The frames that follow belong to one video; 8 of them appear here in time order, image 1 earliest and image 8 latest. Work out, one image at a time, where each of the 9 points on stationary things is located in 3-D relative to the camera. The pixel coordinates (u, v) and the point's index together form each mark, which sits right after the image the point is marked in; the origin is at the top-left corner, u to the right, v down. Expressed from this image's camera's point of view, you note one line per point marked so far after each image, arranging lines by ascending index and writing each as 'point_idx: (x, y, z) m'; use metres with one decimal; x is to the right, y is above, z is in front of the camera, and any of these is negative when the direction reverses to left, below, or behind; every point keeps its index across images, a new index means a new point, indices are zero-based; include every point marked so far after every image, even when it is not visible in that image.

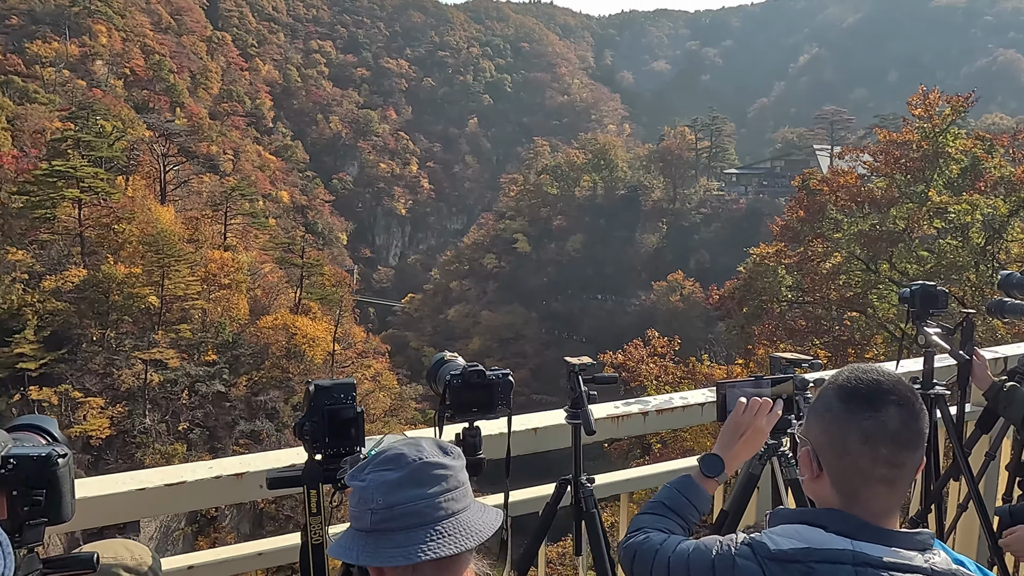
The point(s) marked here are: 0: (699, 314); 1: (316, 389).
0: (+4.3, -0.6, +18.5) m
1: (-0.3, -0.2, +1.3) m
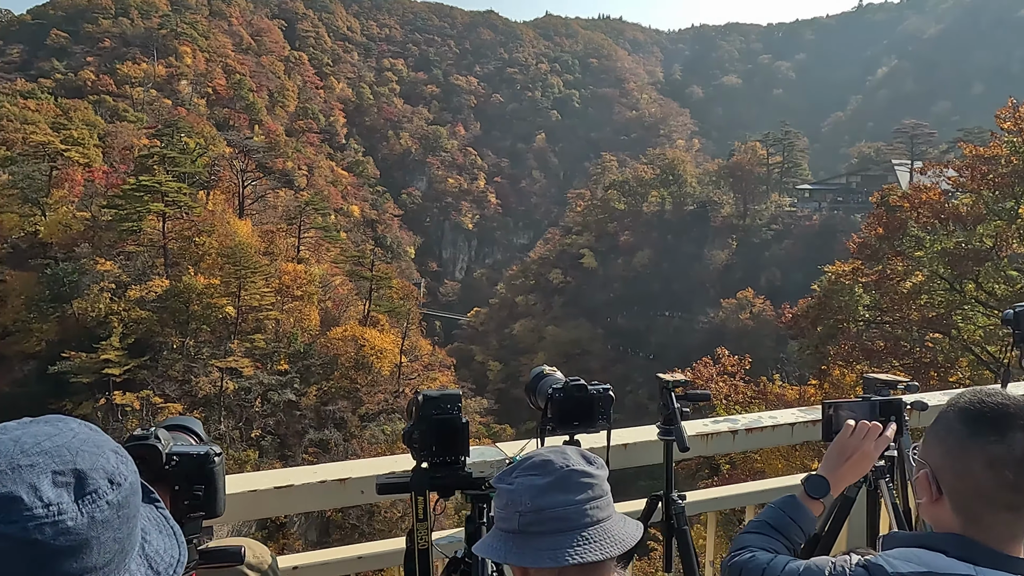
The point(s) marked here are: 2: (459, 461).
0: (+5.9, -1.0, +18.1) m
1: (-0.2, -0.2, +1.4) m
2: (-0.1, -0.3, +1.4) m
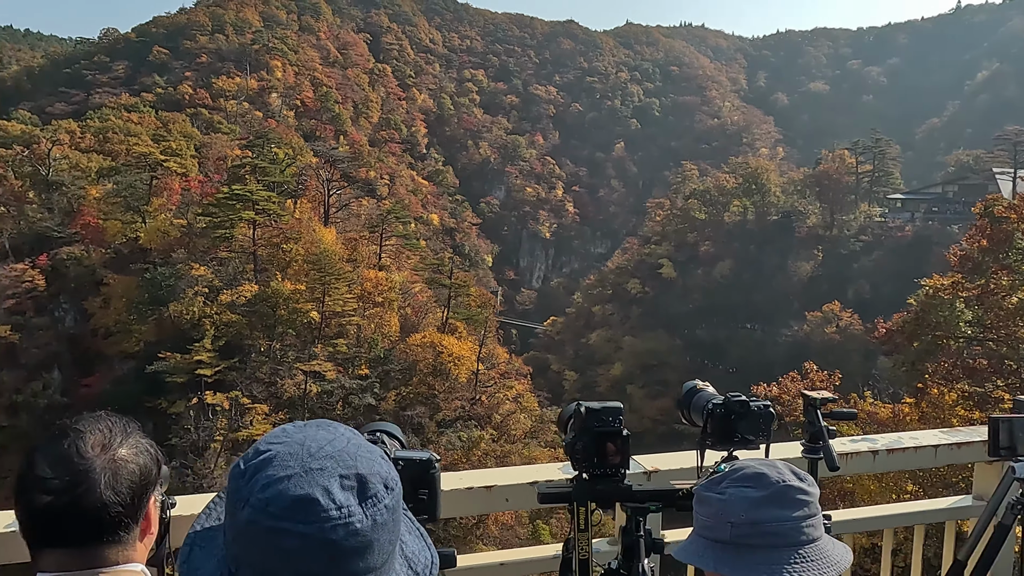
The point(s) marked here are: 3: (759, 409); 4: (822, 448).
0: (+7.7, -1.3, +17.4) m
1: (+0.1, -0.2, +1.4) m
2: (+0.2, -0.3, +1.4) m
3: (+0.5, -0.2, +1.4) m
4: (+0.7, -0.4, +1.7) m
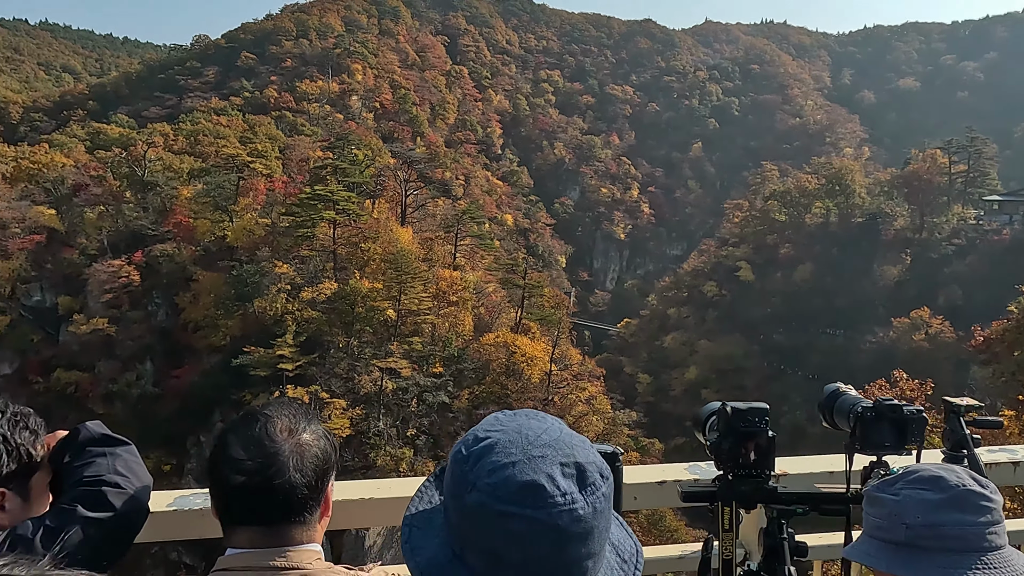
0: (+9.4, -1.4, +16.7) m
1: (+0.4, -0.2, +1.4) m
2: (+0.4, -0.3, +1.4) m
3: (+0.7, -0.2, +1.4) m
4: (+1.0, -0.4, +1.7) m
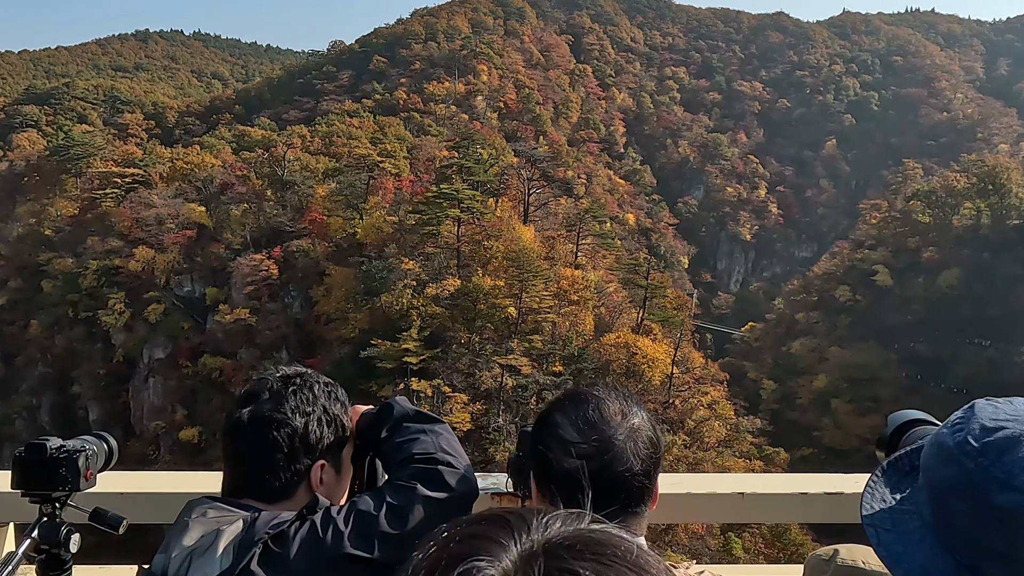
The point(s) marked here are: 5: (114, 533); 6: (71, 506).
0: (+12.1, -1.6, +14.9) m
1: (+0.9, -0.2, +1.2) m
2: (+0.9, -0.3, +1.2) m
3: (+1.2, -0.2, +1.2) m
4: (+1.5, -0.3, +1.4) m
5: (-0.6, -0.4, +1.3) m
6: (-0.7, -0.4, +1.3) m
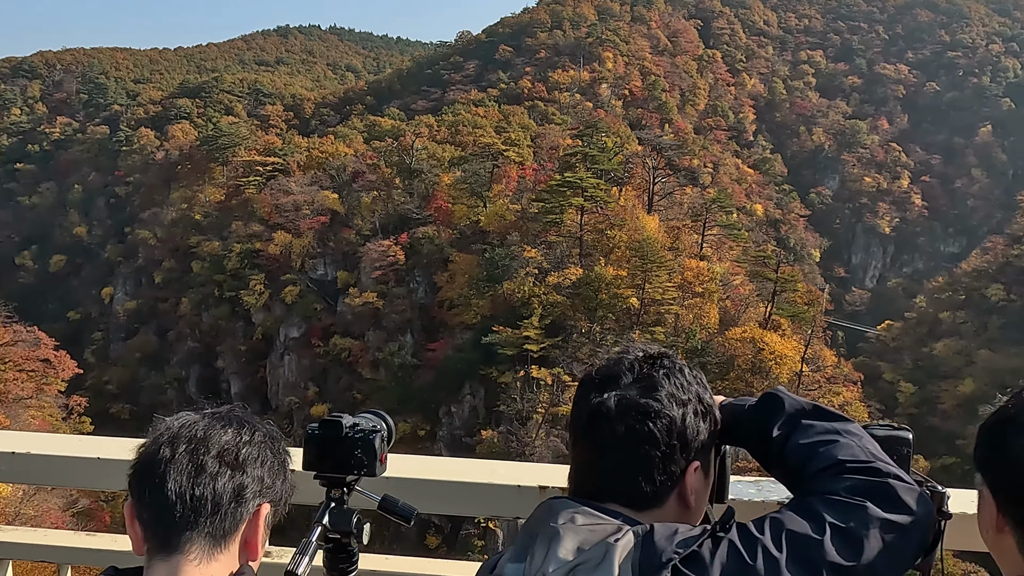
0: (+14.5, -1.7, +12.7) m
1: (+1.3, -0.2, +0.8) m
2: (+1.4, -0.3, +0.8) m
3: (+1.7, -0.2, +0.7) m
4: (+2.0, -0.3, +0.9) m
5: (-0.2, -0.3, +1.1) m
6: (-0.2, -0.3, +1.1) m
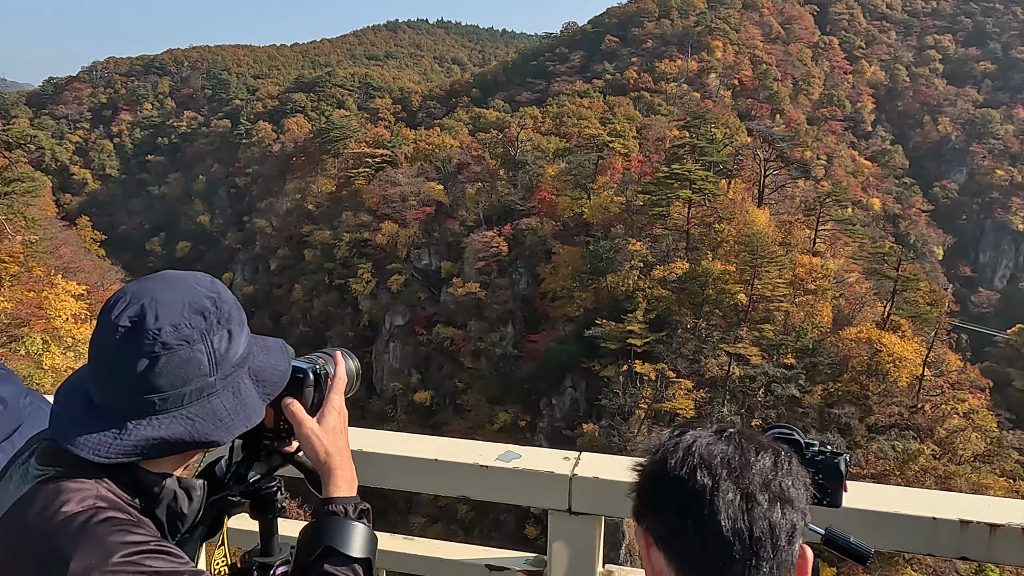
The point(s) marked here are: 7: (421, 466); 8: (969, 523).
0: (+16.3, -1.9, +10.7) m
1: (+1.9, -0.2, +0.5) m
2: (+1.9, -0.3, +0.4) m
3: (+2.2, -0.2, +0.3) m
4: (+2.5, -0.4, +0.5) m
5: (+0.4, -0.3, +1.0) m
6: (+0.4, -0.3, +1.0) m
7: (-0.2, -0.3, +1.3) m
8: (+0.7, -0.3, +1.1) m
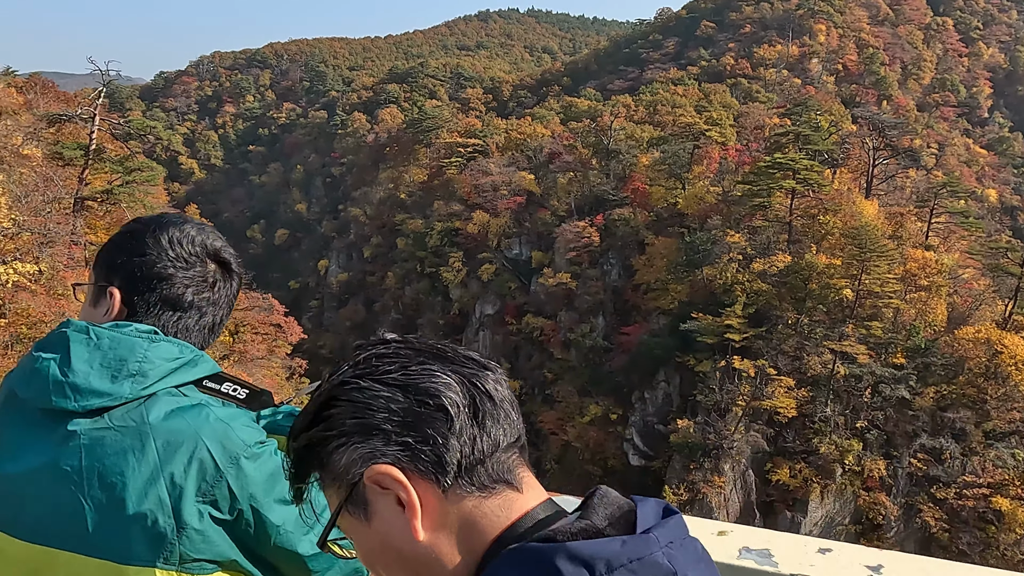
0: (+18.1, -2.1, +8.2) m
1: (+2.7, -0.3, -0.4) m
2: (+2.7, -0.4, -0.4) m
3: (+2.9, -0.4, -0.5) m
4: (+3.3, -0.5, -0.4) m
5: (+1.3, -0.4, +0.3) m
6: (+1.2, -0.4, +0.3) m
7: (+0.7, -0.4, +0.7) m
8: (+1.6, -0.4, +0.4) m
